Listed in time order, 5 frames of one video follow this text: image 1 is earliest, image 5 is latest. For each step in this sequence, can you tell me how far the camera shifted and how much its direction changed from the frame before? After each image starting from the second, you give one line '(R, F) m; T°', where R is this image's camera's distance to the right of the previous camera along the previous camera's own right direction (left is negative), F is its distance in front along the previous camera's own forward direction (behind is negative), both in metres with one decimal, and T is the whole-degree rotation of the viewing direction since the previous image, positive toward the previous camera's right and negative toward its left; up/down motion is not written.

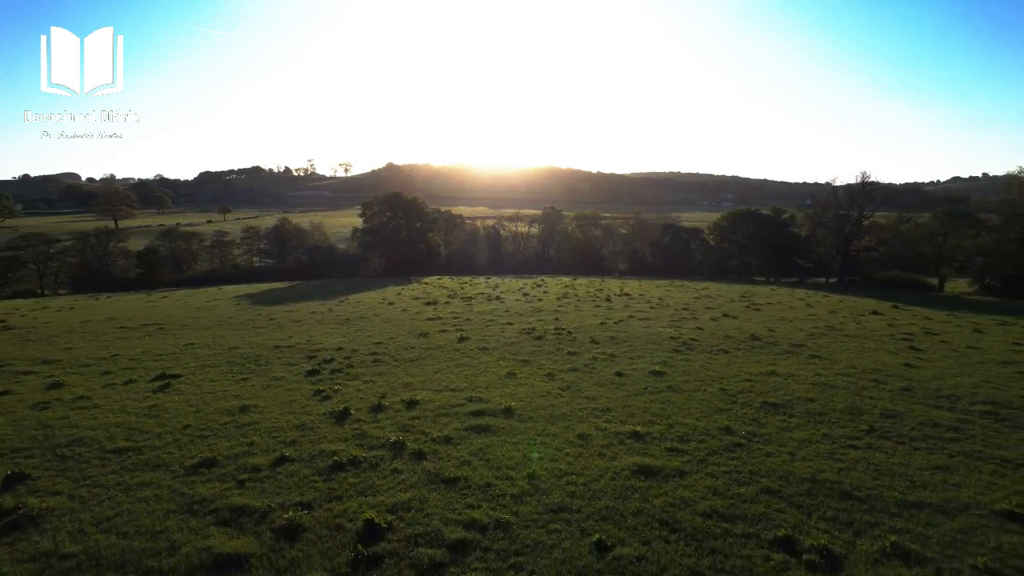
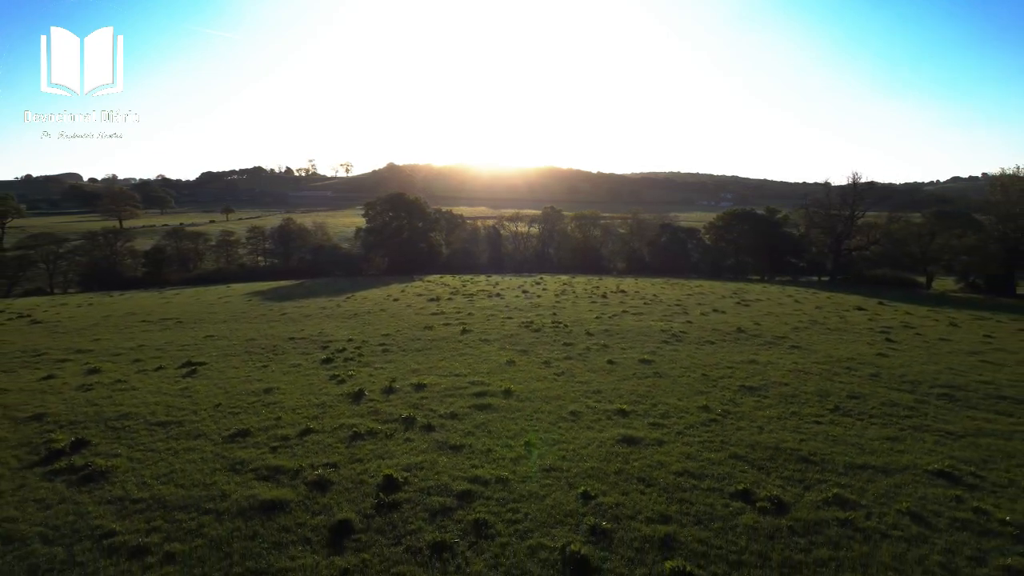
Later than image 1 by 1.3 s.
(0.0, -1.8) m; 0°
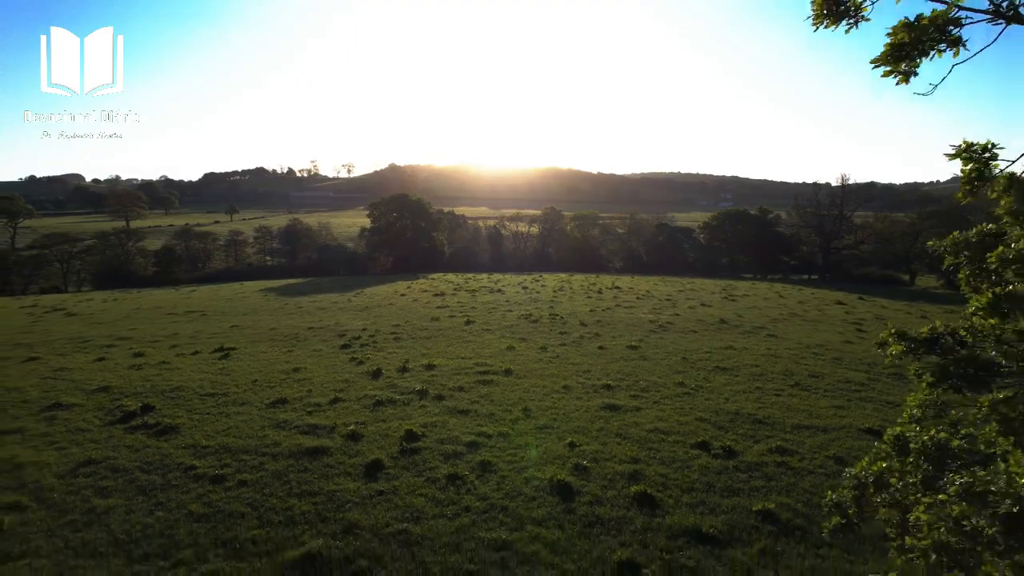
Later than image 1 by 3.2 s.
(0.0, -2.6) m; 0°
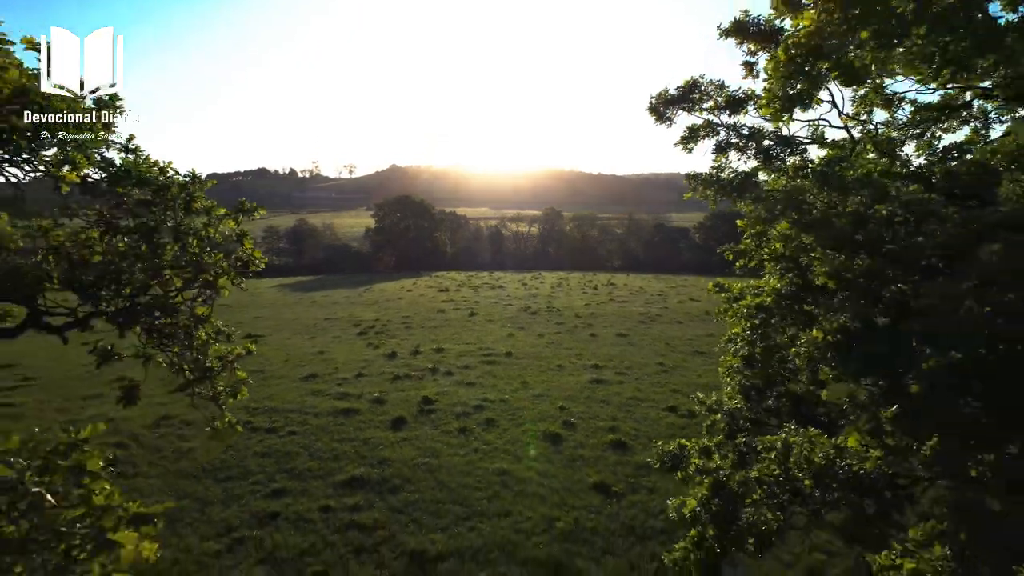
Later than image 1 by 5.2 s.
(0.0, -2.7) m; 0°
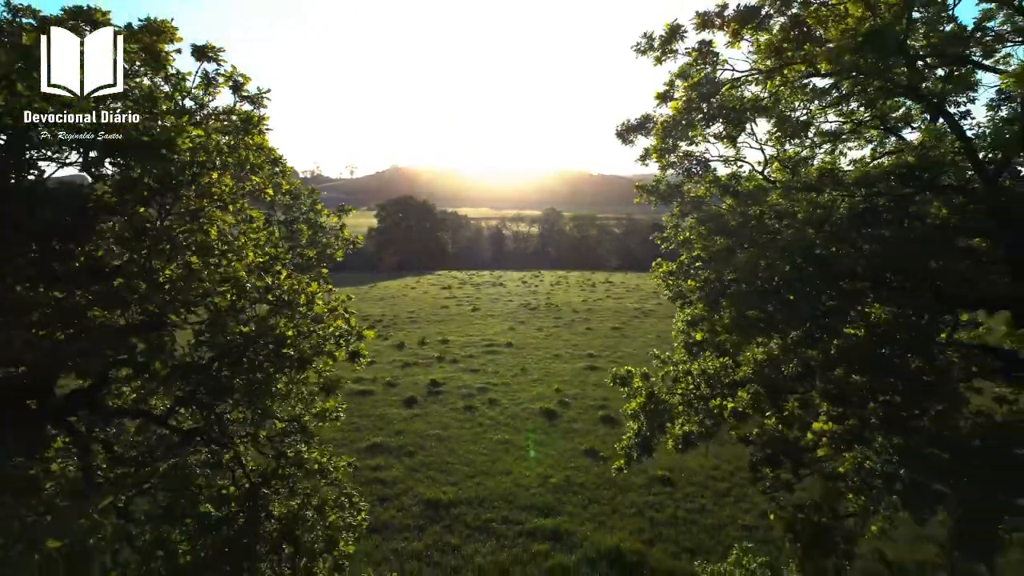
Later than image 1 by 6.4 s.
(0.0, -1.7) m; 0°
